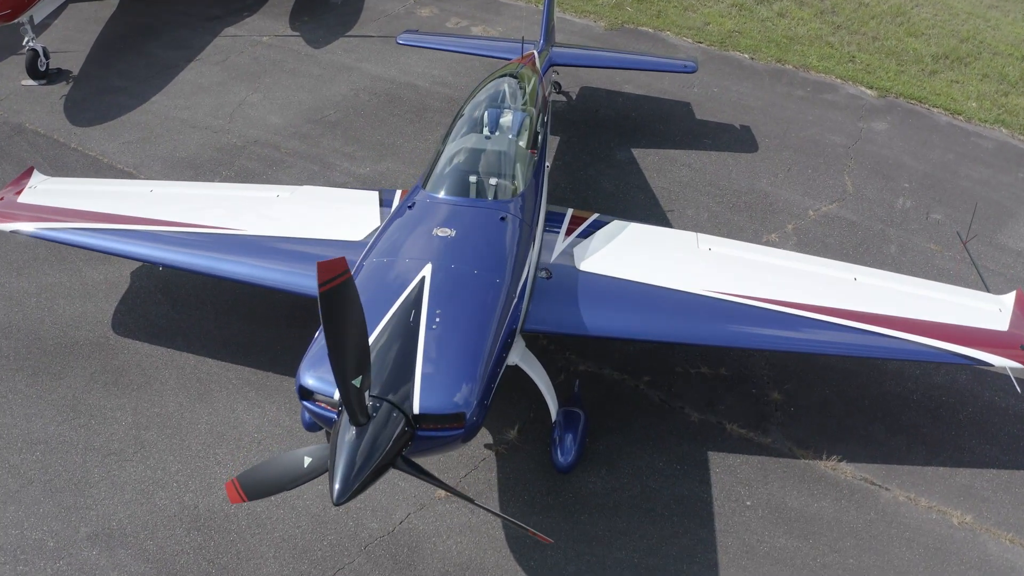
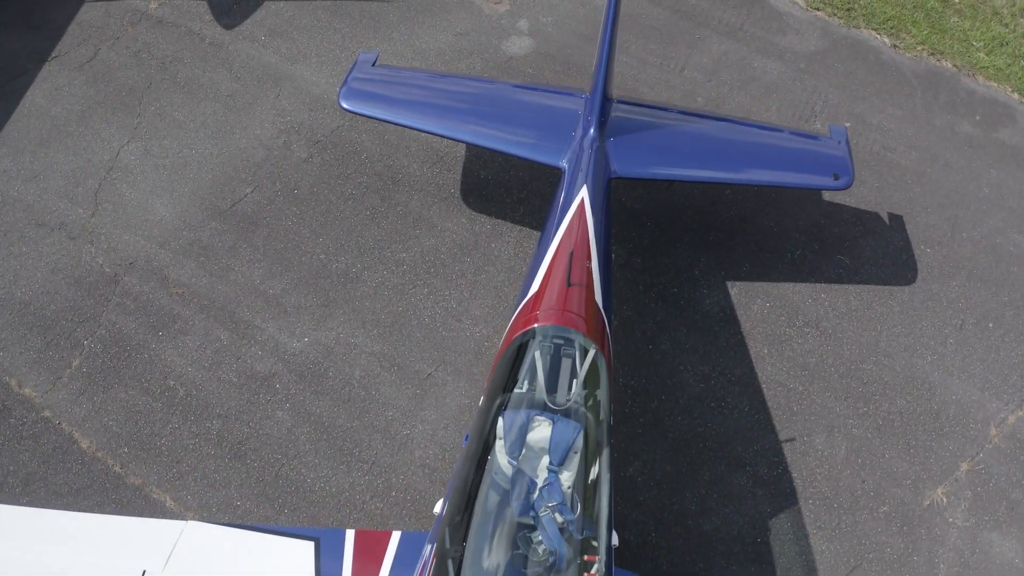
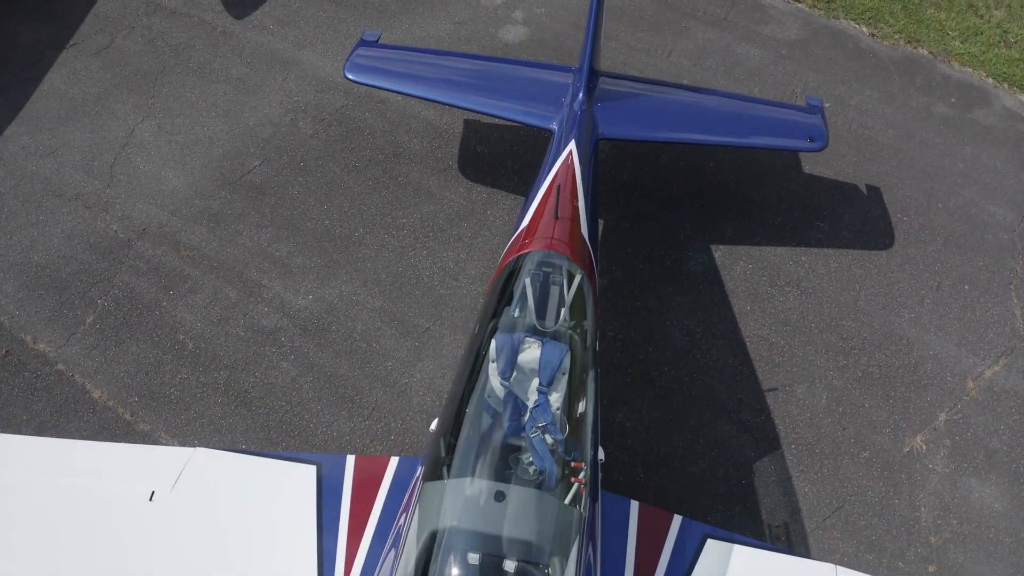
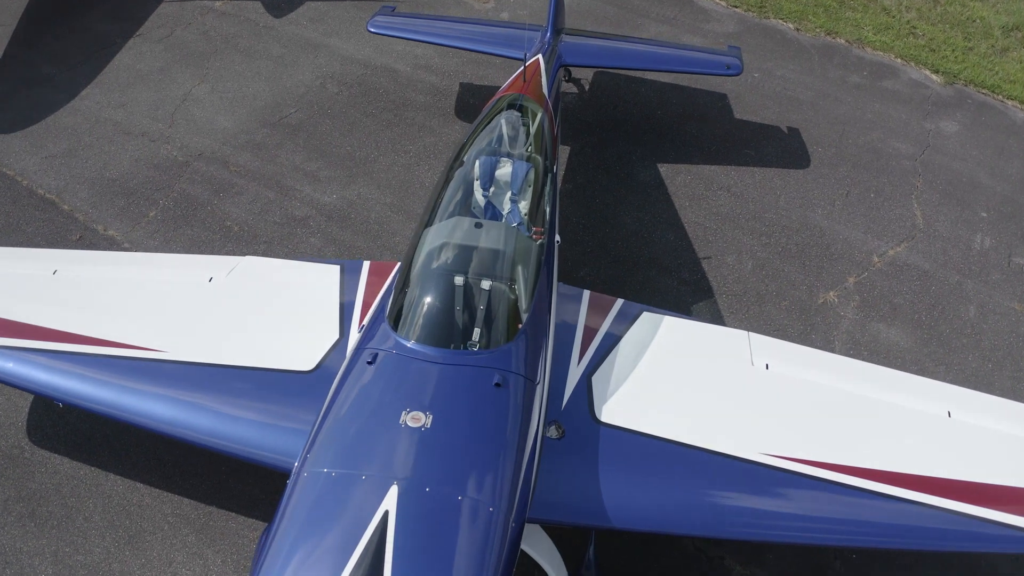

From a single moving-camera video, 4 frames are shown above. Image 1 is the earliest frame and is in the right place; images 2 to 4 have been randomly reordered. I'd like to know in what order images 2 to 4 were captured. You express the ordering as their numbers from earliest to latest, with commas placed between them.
4, 3, 2
